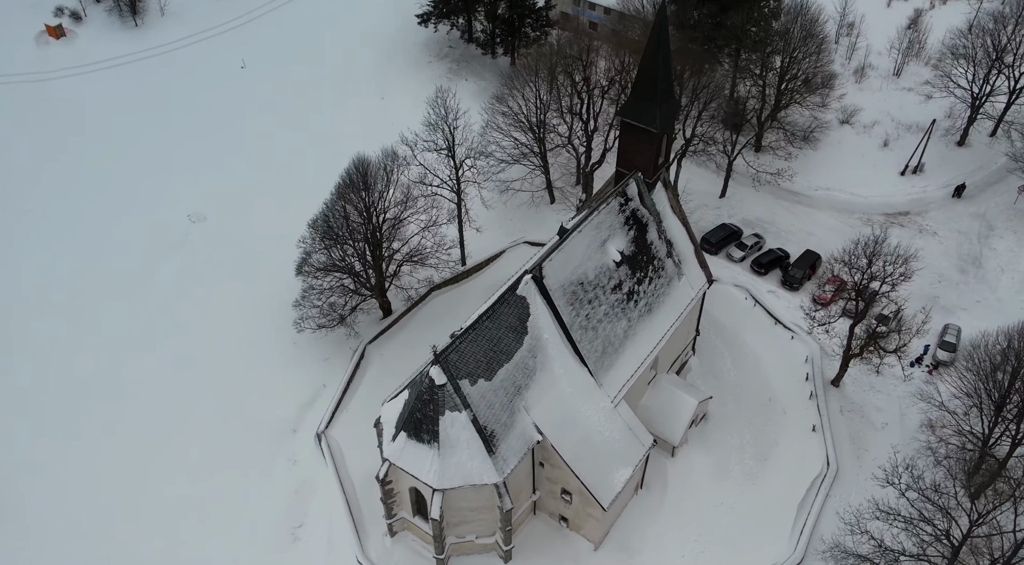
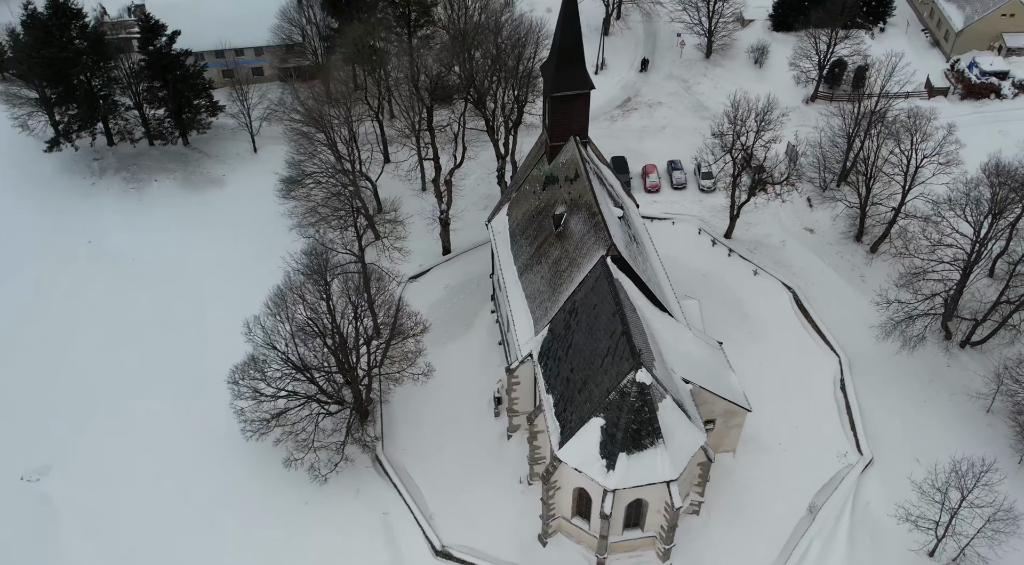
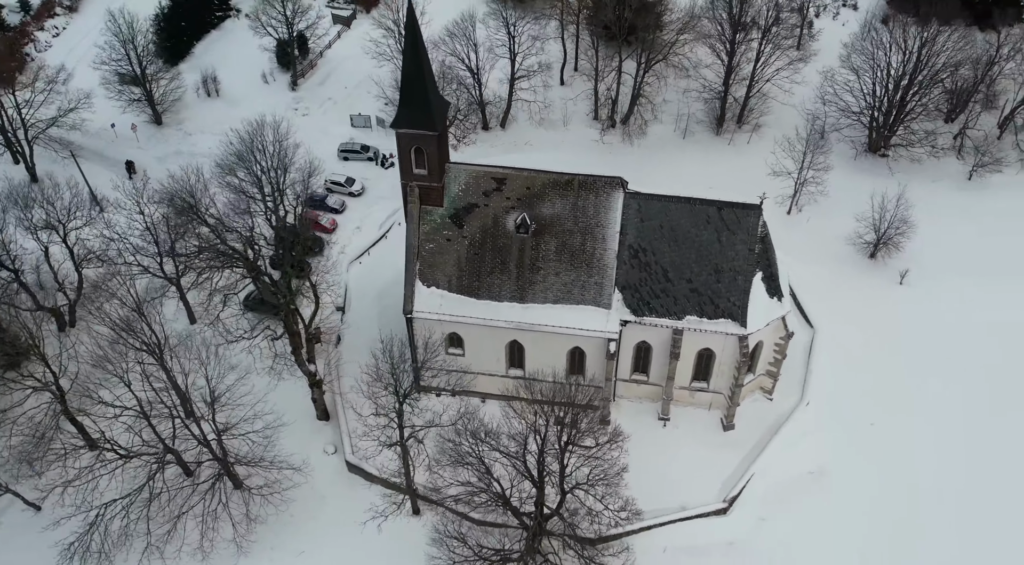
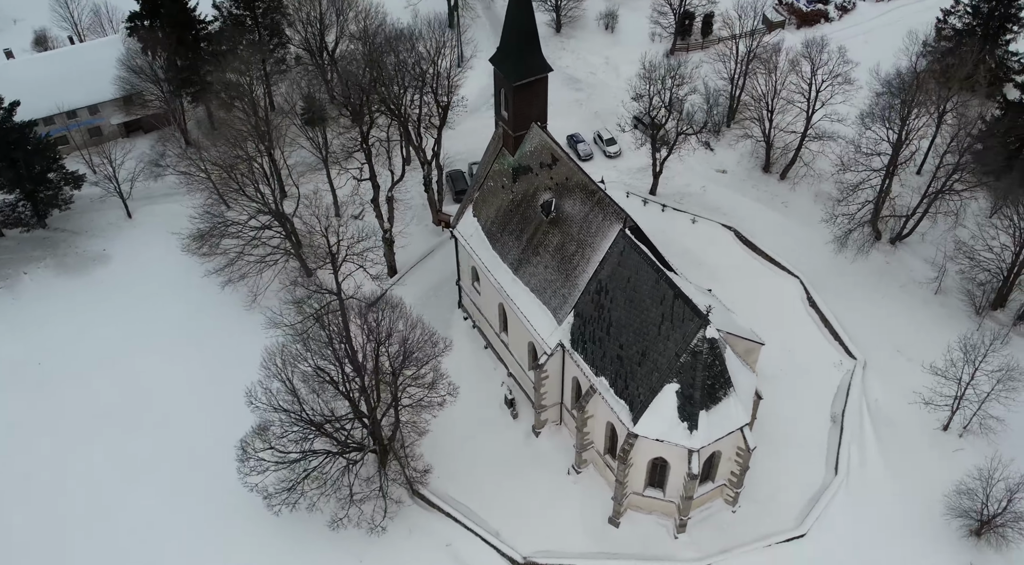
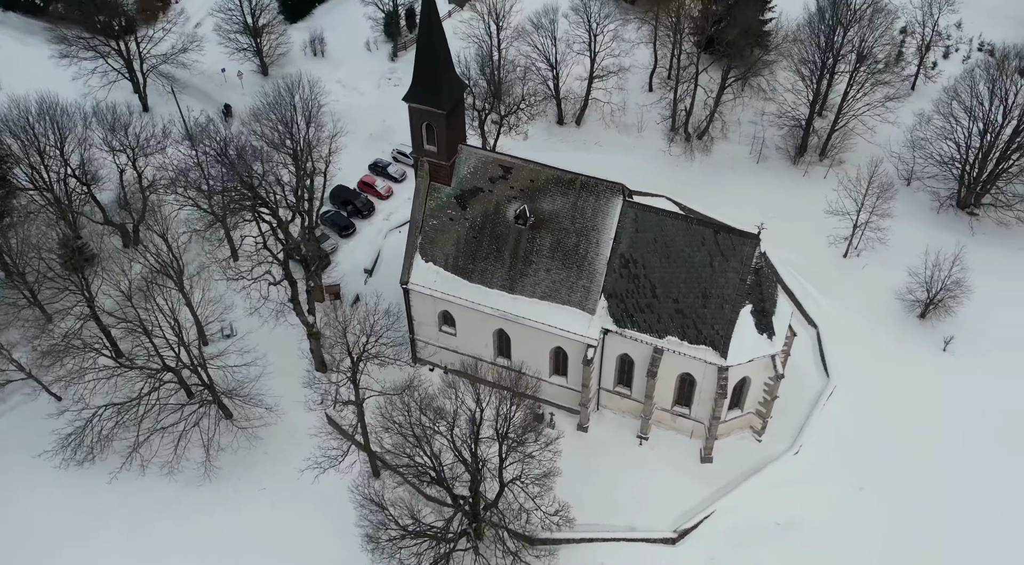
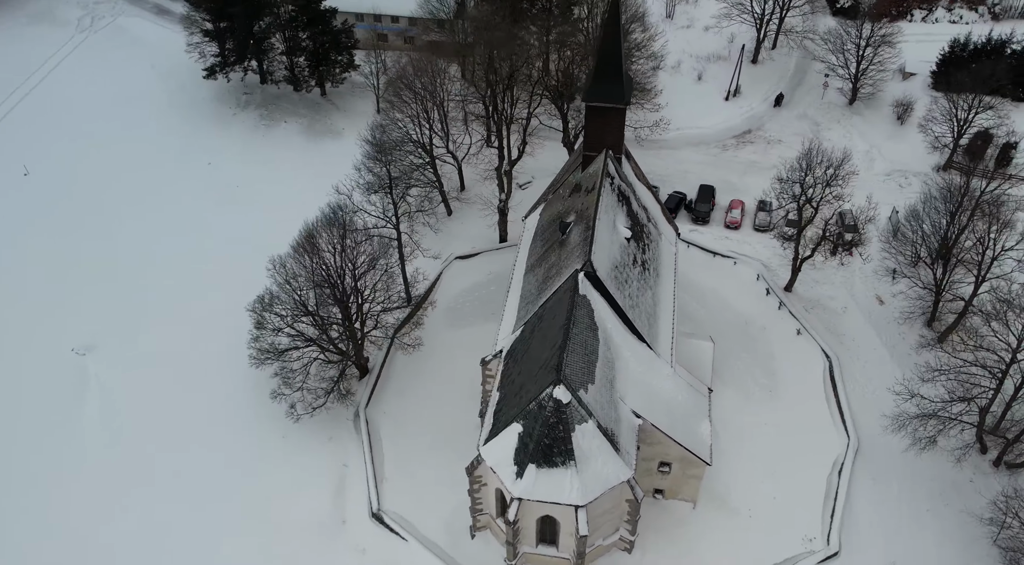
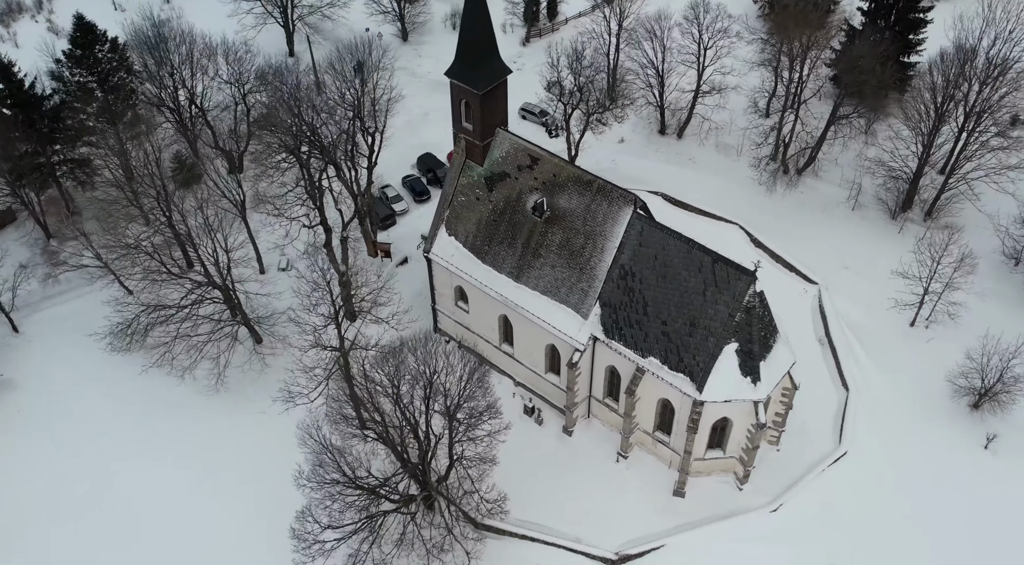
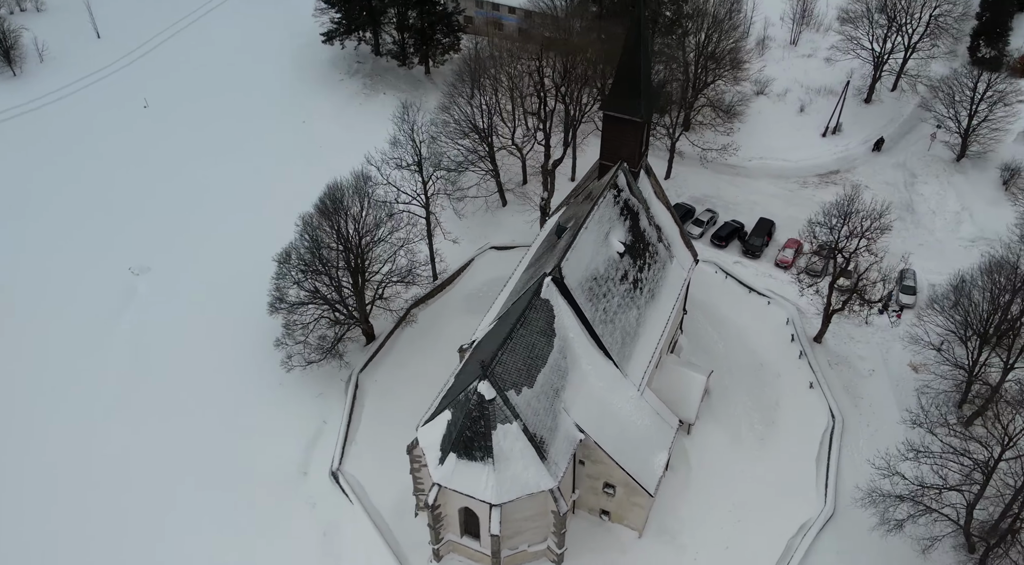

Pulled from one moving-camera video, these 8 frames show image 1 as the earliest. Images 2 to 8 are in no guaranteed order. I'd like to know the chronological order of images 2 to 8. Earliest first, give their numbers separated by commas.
8, 6, 2, 4, 7, 5, 3
